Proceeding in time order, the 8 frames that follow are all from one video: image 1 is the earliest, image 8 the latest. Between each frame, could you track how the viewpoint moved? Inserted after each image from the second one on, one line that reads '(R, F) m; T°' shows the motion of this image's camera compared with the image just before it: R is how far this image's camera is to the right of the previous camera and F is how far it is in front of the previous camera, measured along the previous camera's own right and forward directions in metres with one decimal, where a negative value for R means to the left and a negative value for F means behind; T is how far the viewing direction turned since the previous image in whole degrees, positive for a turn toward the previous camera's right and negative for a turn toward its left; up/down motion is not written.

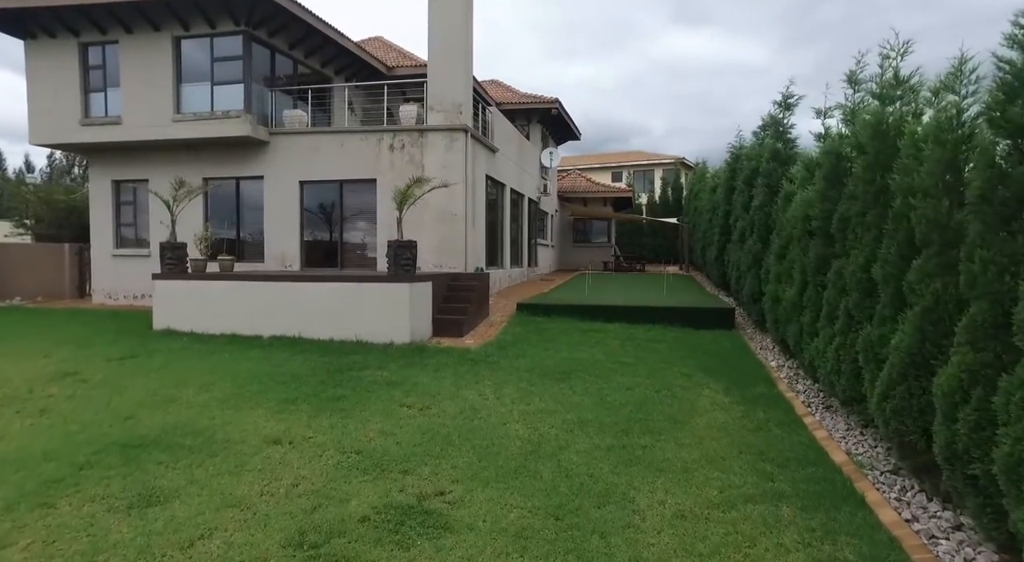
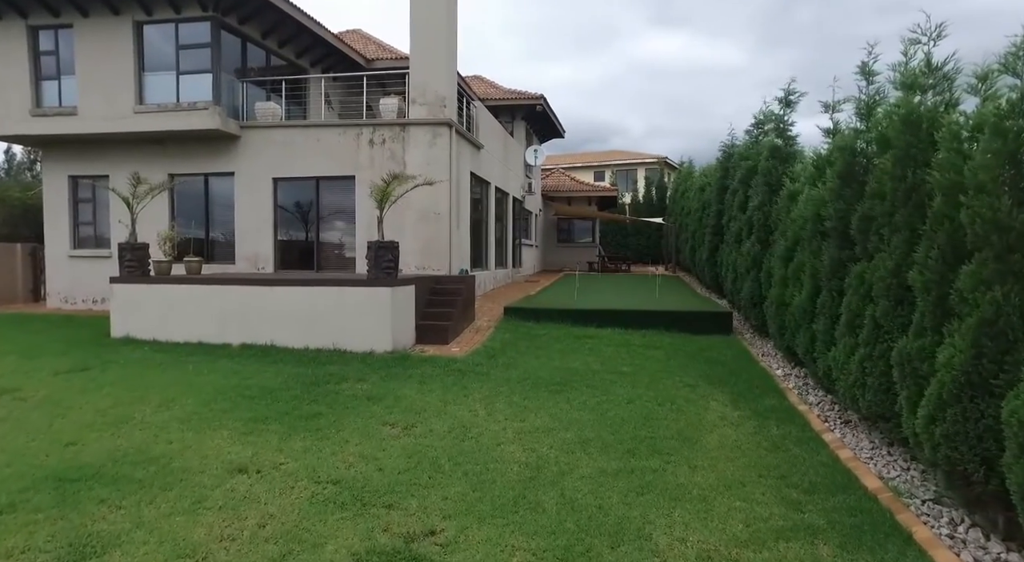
(-0.1, +0.6) m; +2°
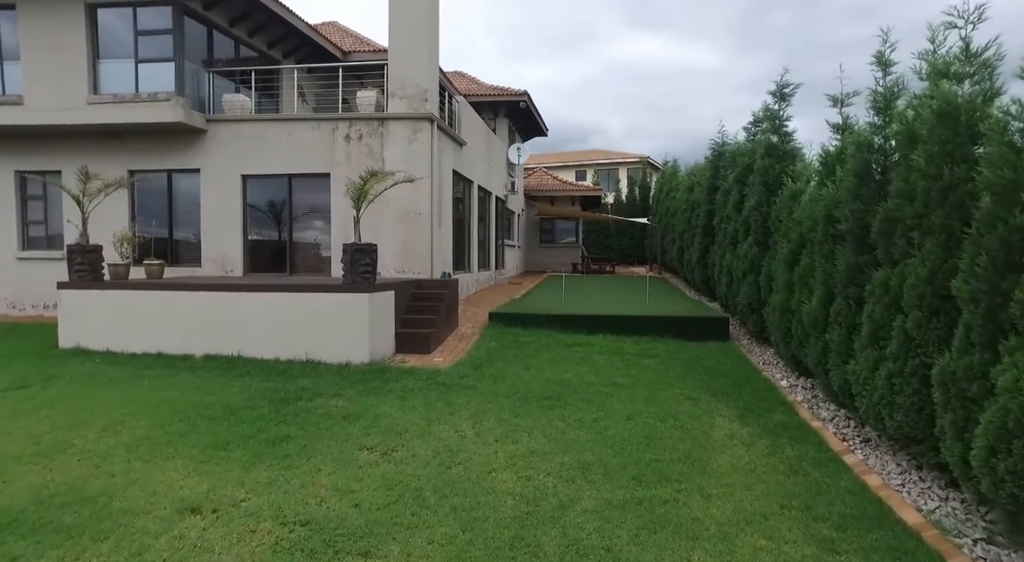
(-0.1, +0.6) m; +2°
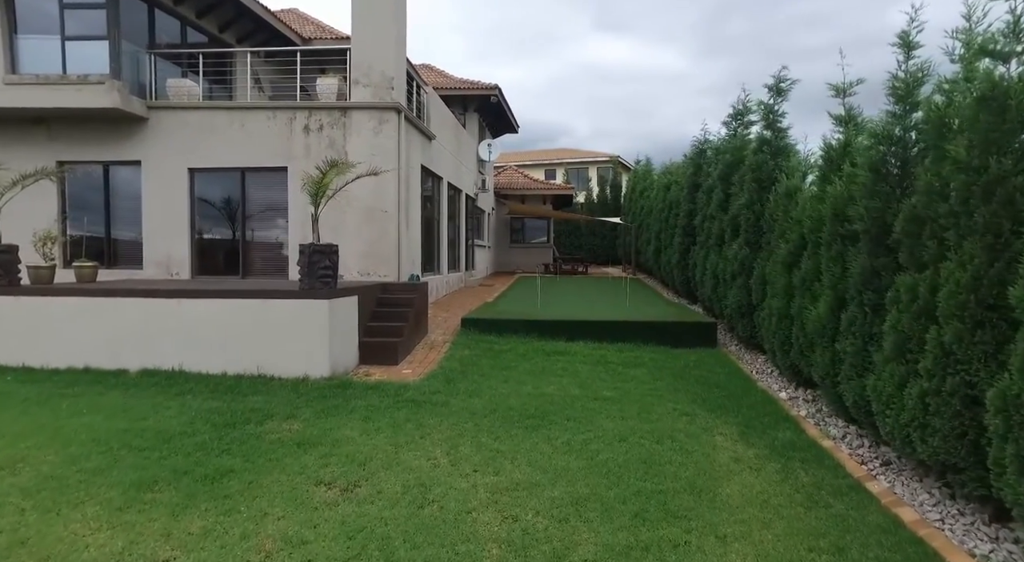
(-0.1, +0.7) m; +3°
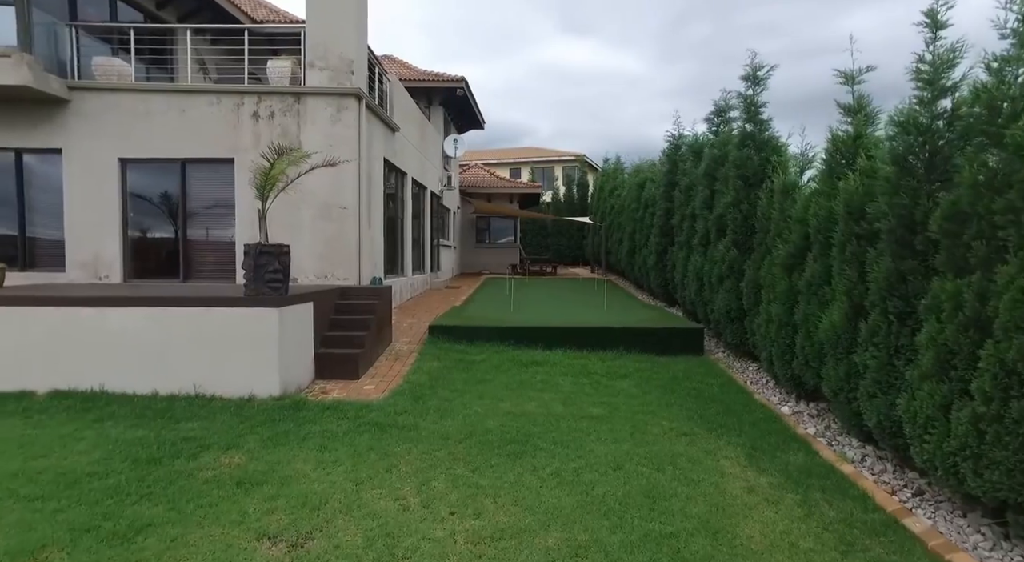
(-0.2, +0.8) m; +4°
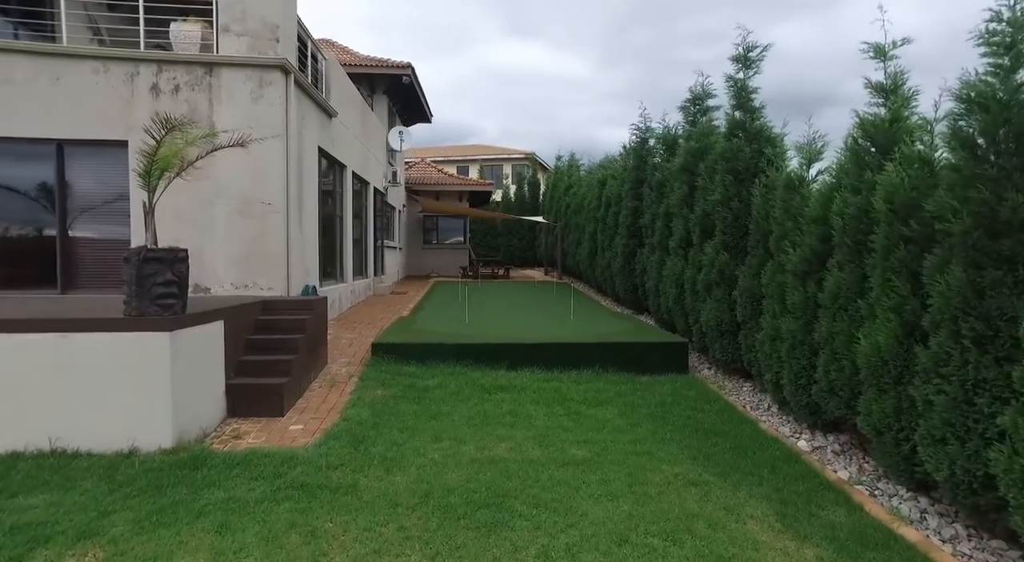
(-0.2, +1.3) m; +5°
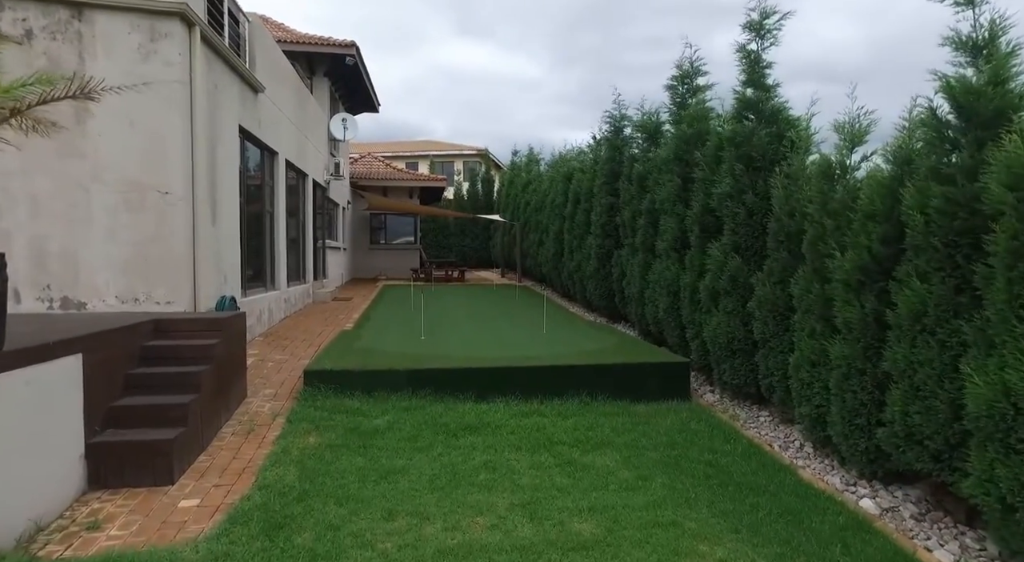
(-0.2, +1.4) m; +5°
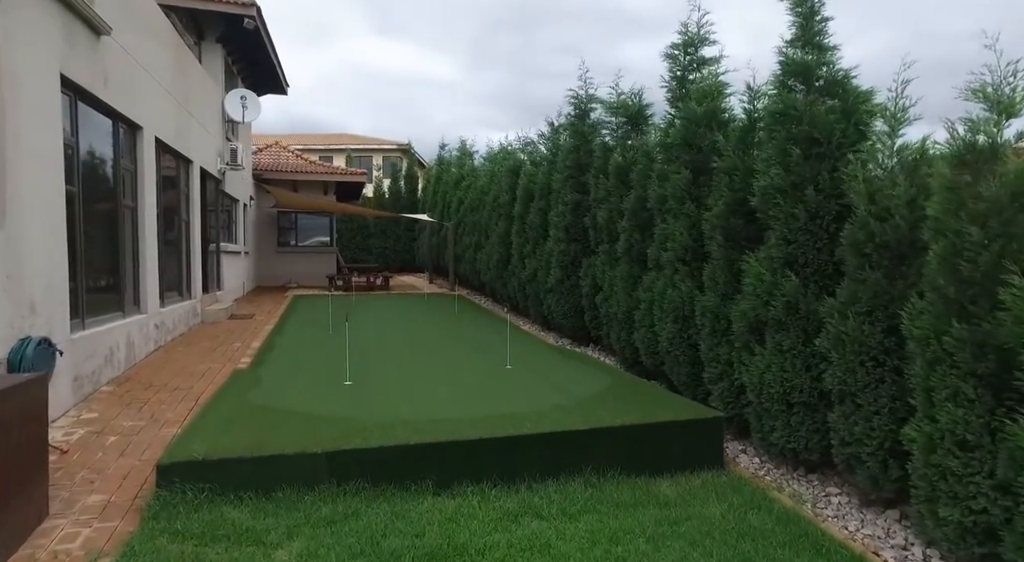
(-0.4, +2.0) m; +8°
